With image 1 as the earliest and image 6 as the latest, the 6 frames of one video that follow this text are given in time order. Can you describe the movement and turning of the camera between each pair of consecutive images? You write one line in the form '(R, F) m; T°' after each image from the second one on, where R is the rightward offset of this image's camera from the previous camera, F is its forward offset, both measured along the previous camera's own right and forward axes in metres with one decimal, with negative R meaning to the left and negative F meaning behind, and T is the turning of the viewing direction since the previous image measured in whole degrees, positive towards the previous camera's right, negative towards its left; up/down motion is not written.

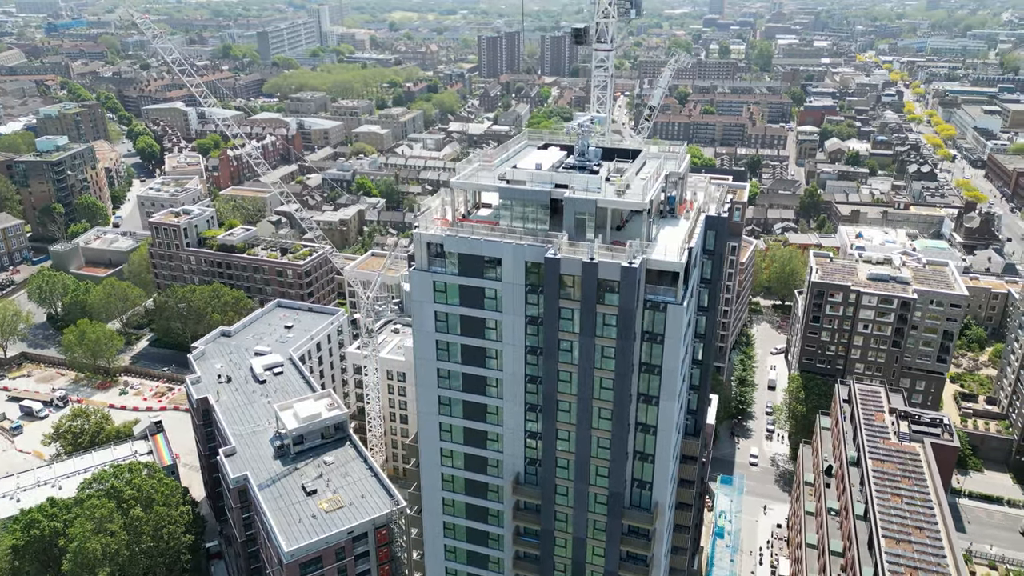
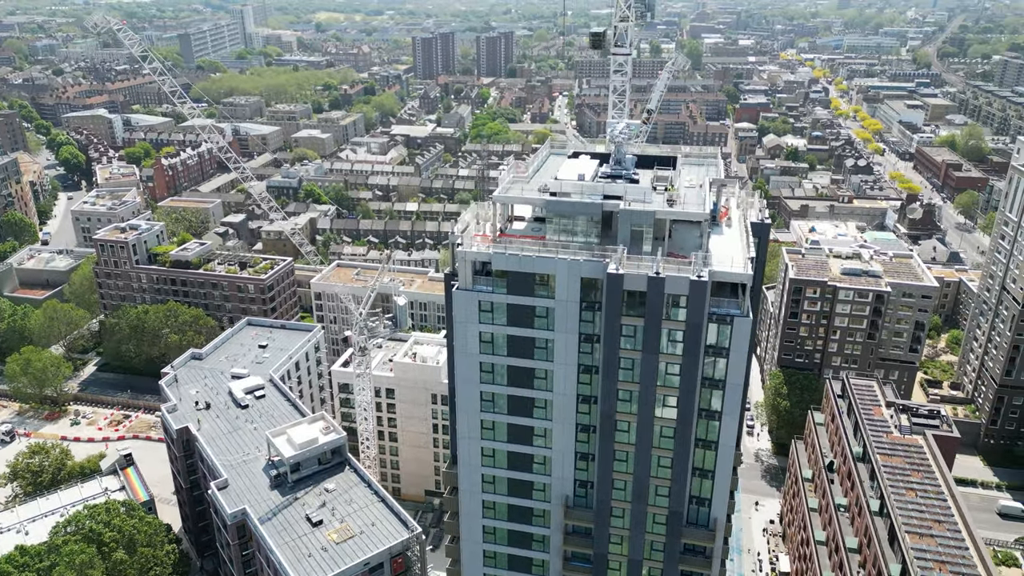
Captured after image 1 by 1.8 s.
(-6.1, +2.3) m; +5°
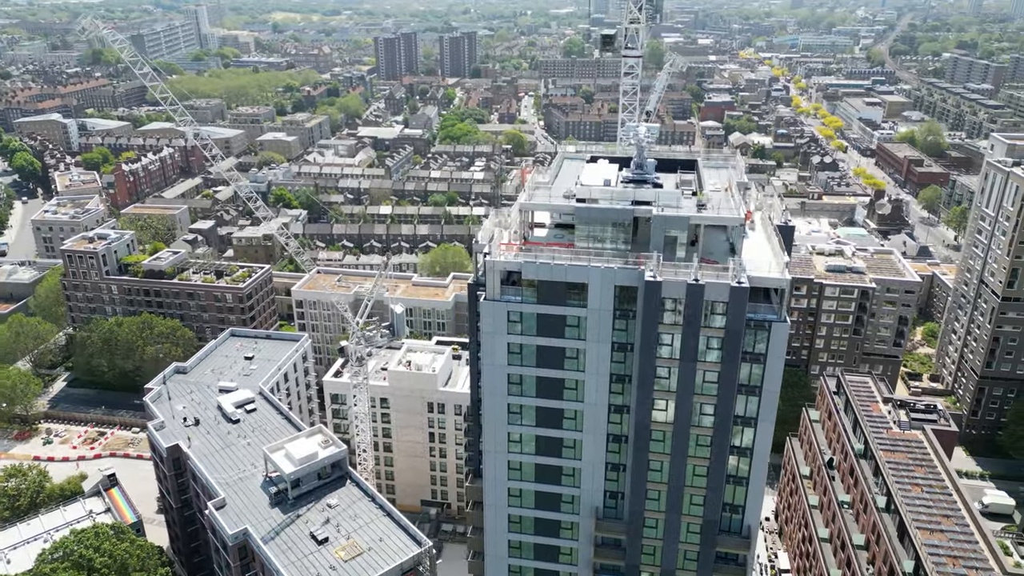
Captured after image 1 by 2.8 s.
(-3.4, +1.1) m; +3°
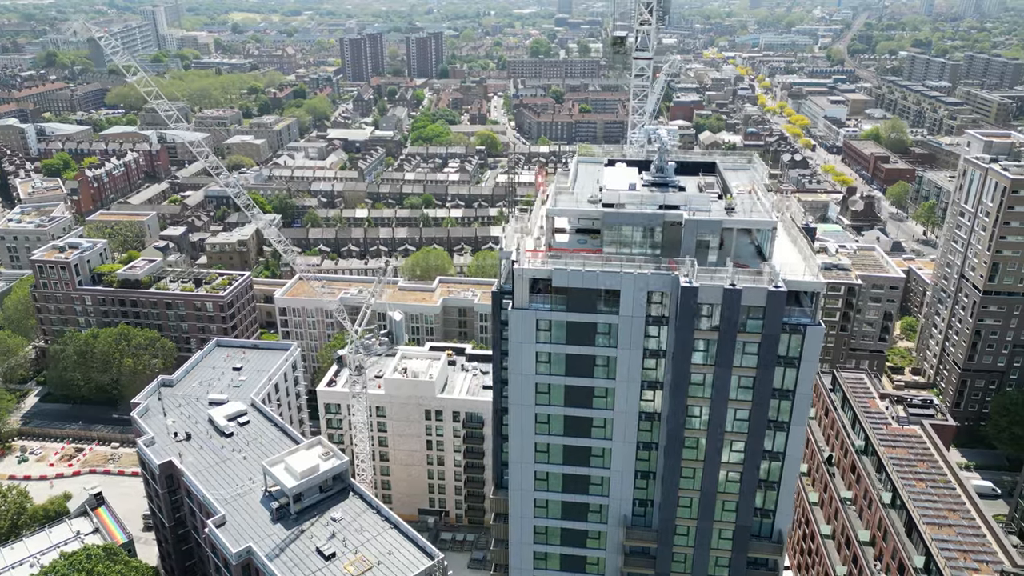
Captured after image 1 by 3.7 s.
(-3.2, +0.9) m; +2°
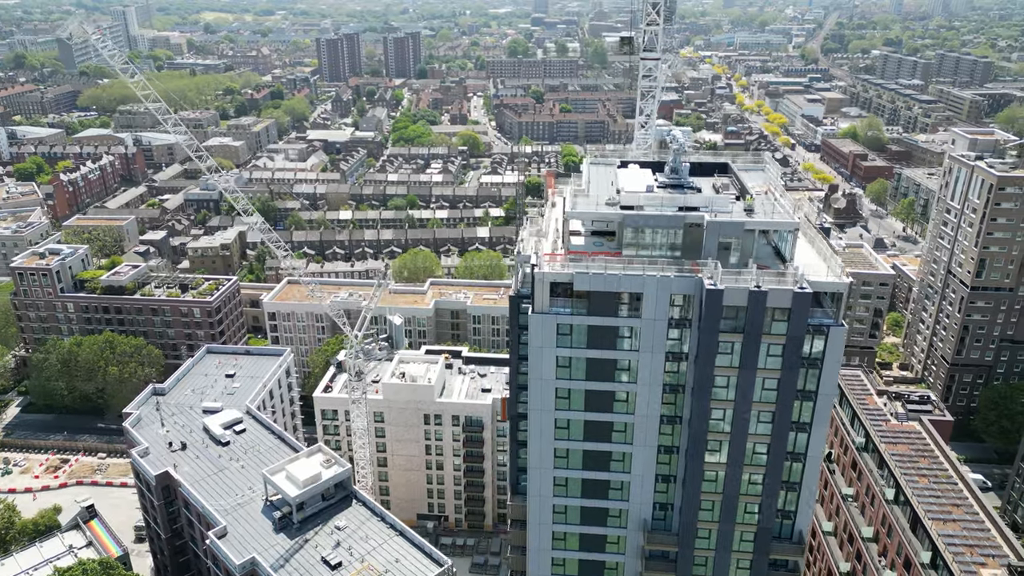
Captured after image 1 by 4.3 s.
(-2.1, +0.5) m; +2°
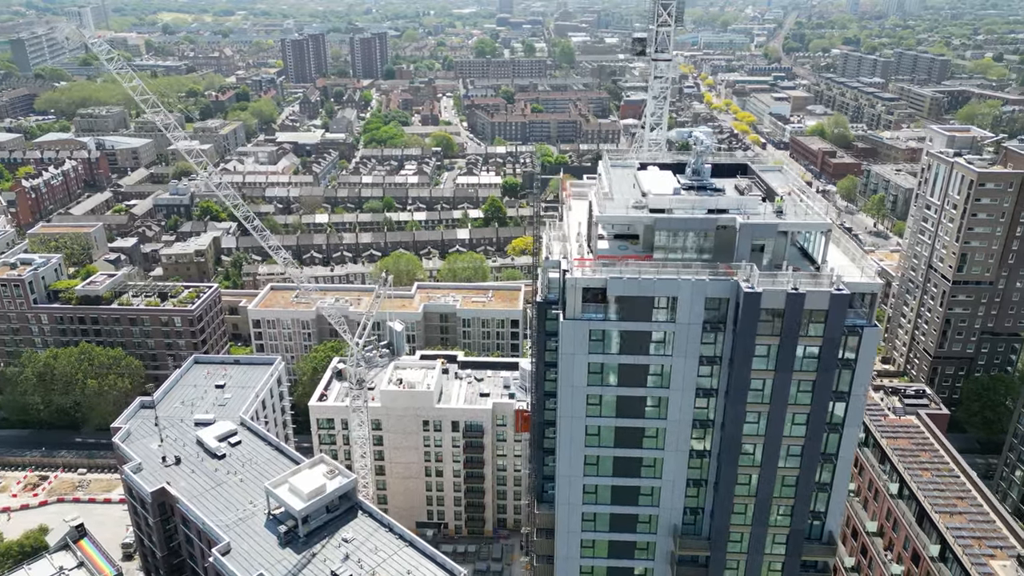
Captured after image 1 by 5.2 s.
(-3.2, +0.7) m; +2°
